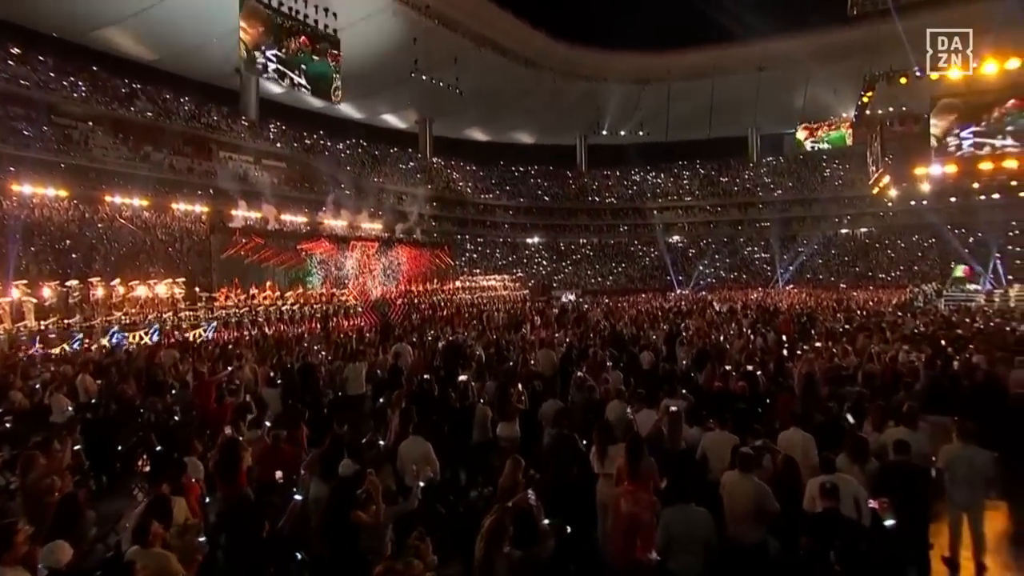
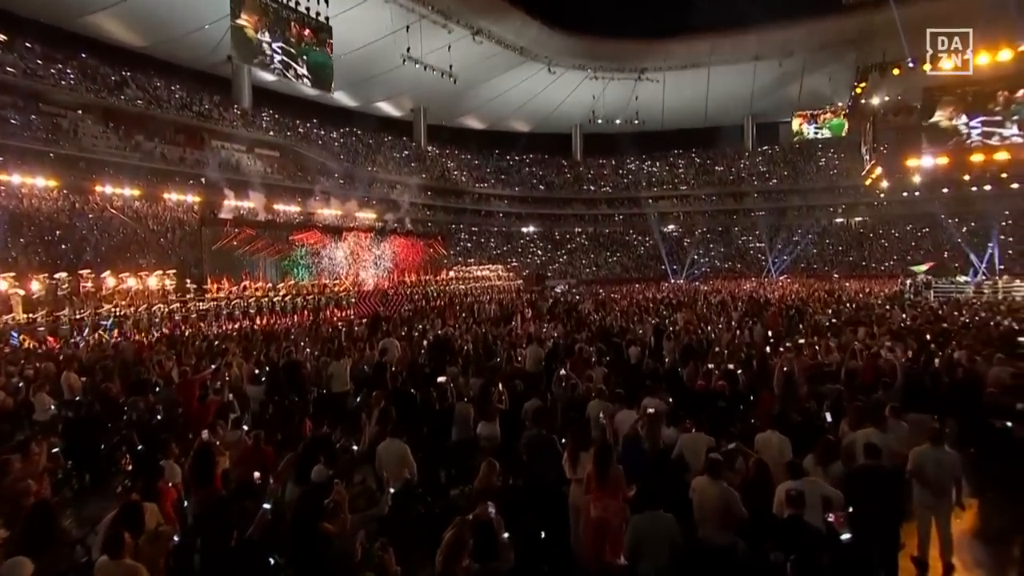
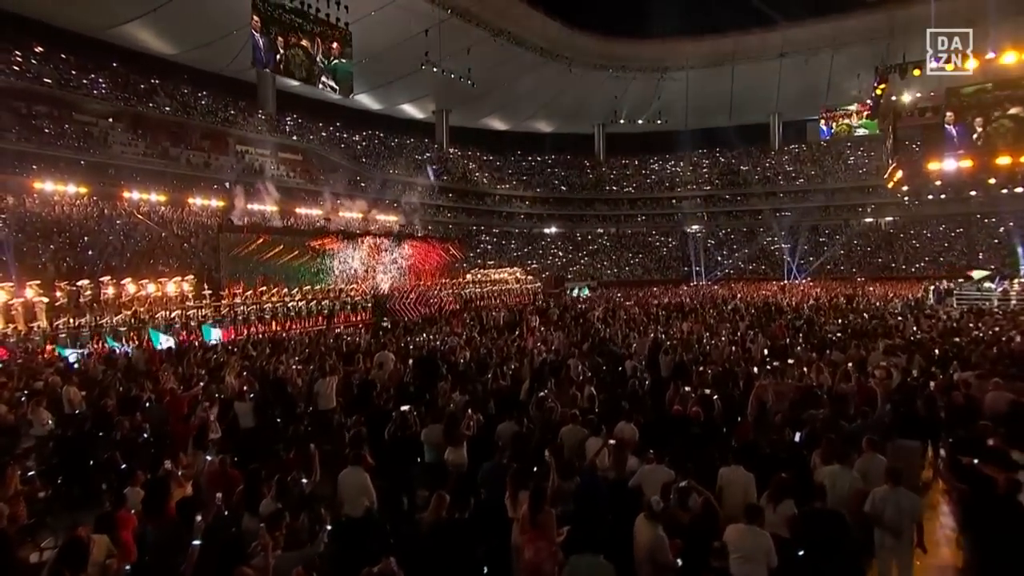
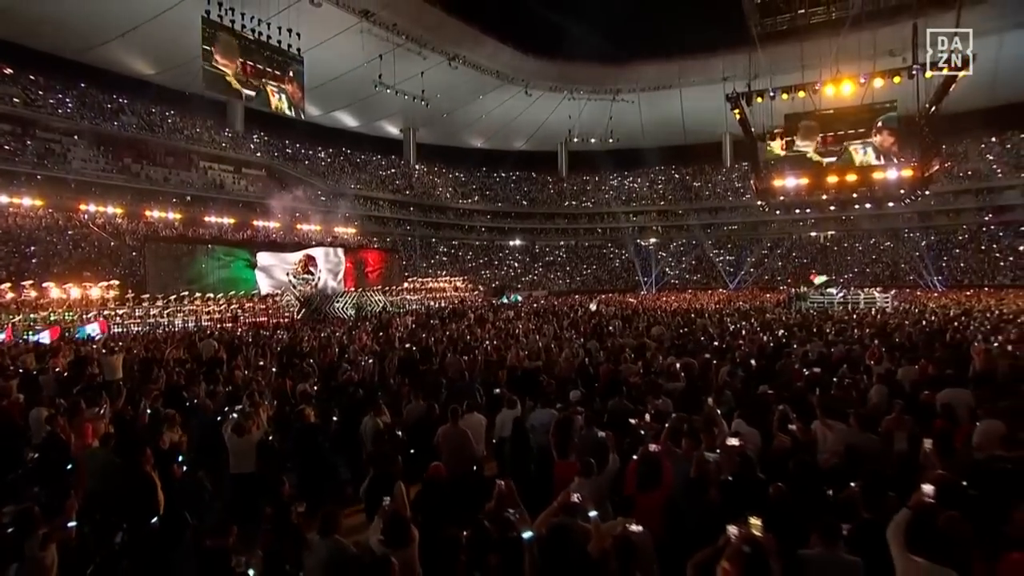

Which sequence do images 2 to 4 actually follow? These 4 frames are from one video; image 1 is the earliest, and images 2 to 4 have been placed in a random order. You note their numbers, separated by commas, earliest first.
2, 3, 4
